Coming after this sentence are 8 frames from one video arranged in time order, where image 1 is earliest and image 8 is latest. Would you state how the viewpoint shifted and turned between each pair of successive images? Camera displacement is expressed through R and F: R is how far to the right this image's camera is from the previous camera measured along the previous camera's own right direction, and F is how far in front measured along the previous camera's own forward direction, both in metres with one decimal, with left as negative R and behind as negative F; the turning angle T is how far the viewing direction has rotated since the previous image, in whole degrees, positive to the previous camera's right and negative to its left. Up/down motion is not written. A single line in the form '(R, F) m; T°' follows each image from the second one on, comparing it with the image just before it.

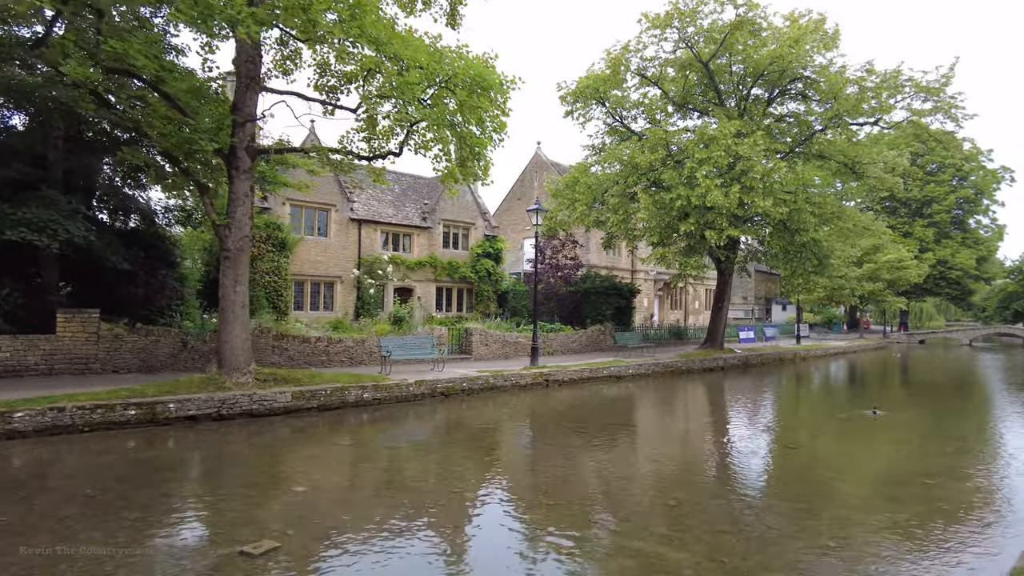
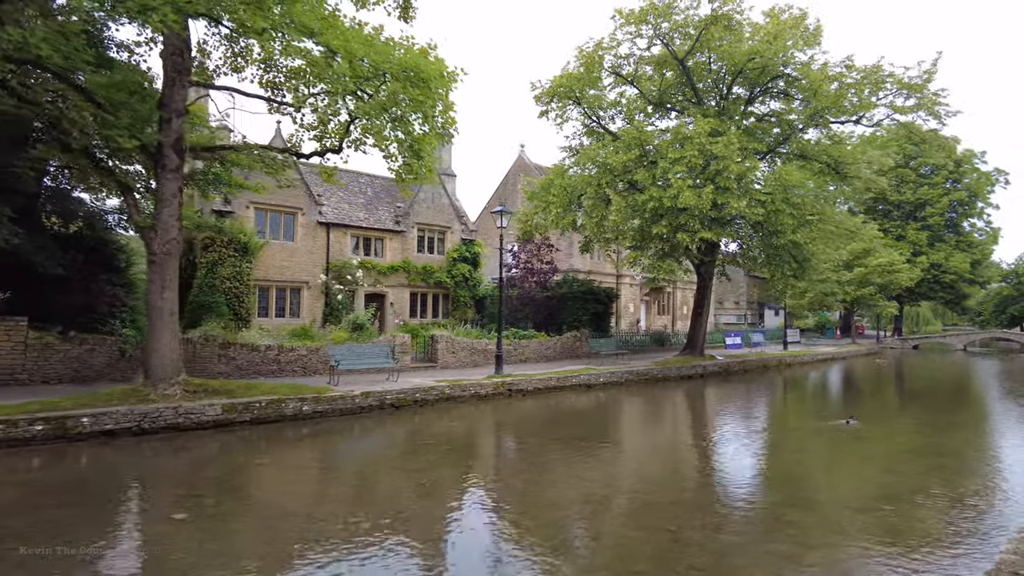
(+1.1, +0.8) m; 0°
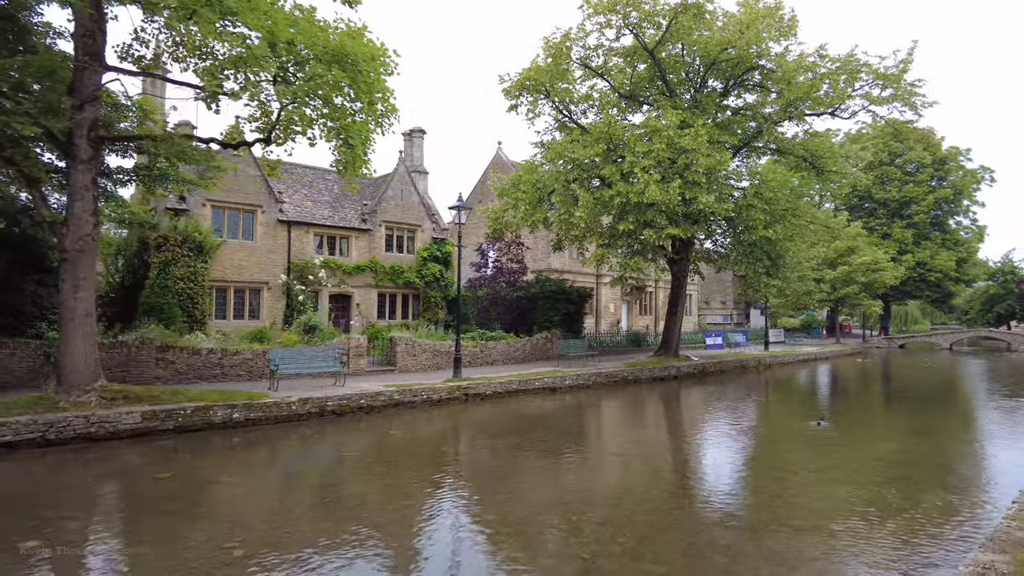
(+1.0, +0.9) m; +1°
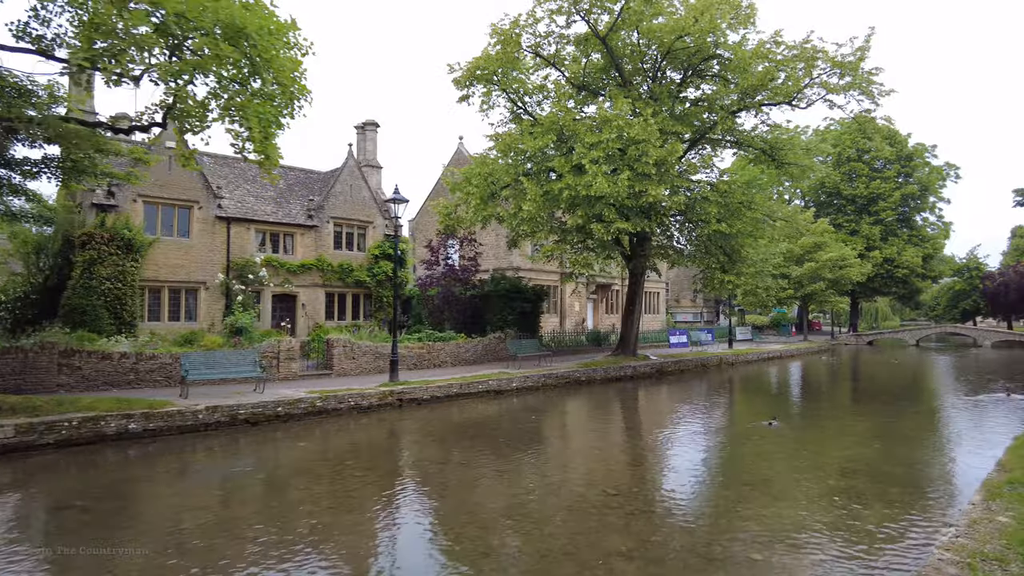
(+1.0, +1.0) m; +2°
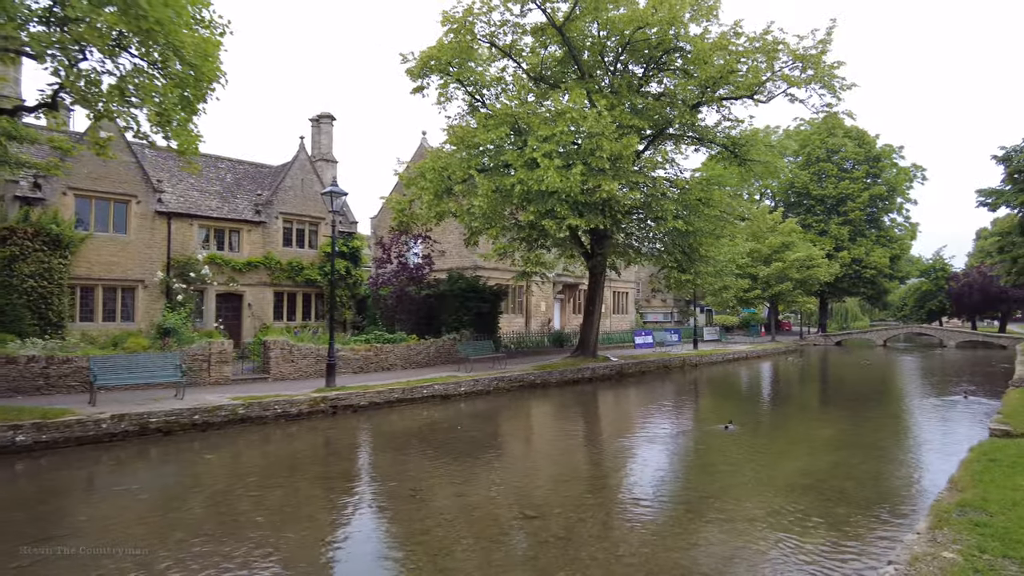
(+0.8, +0.9) m; +2°
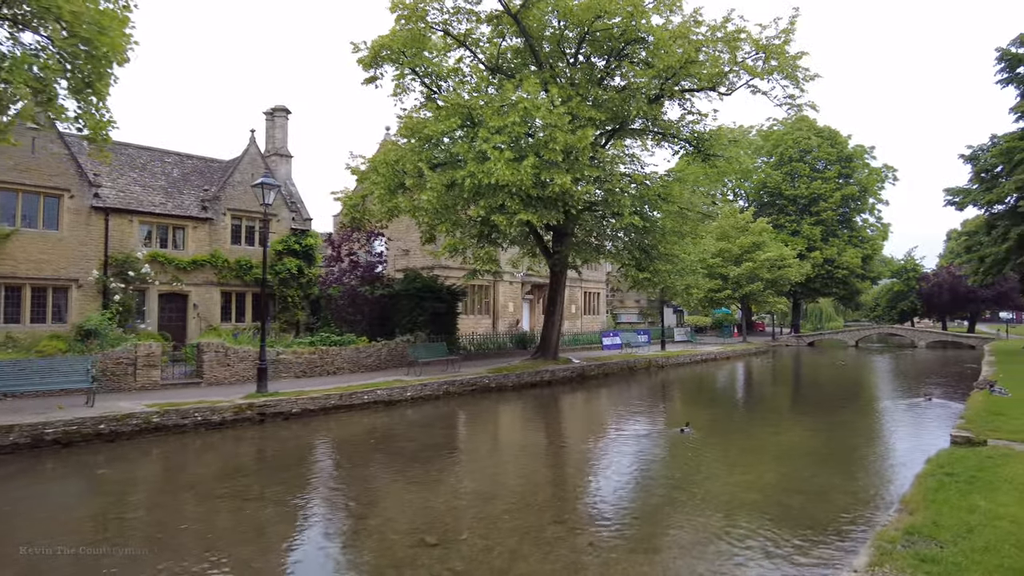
(+0.8, +0.9) m; +2°
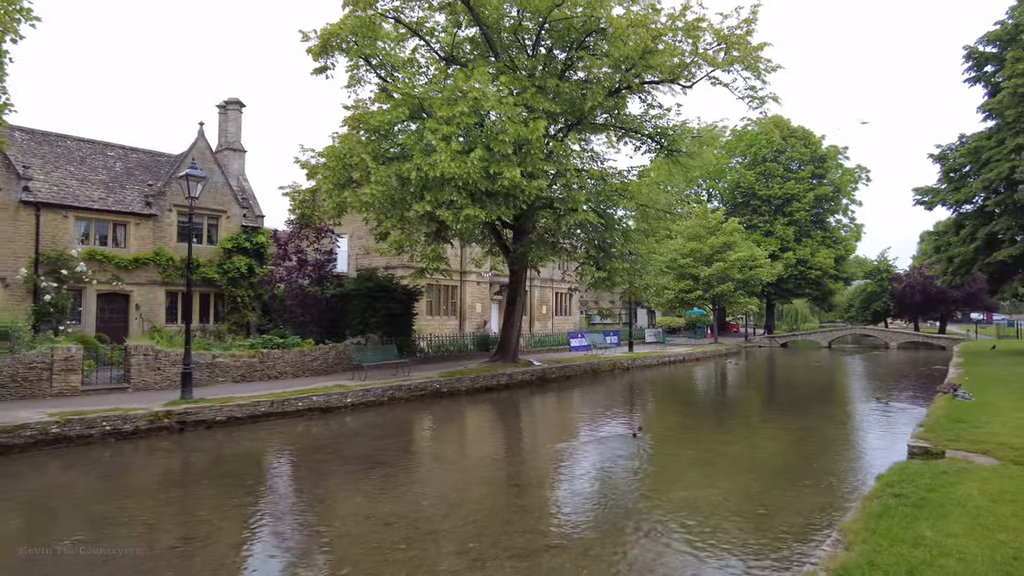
(+0.8, +0.9) m; +2°
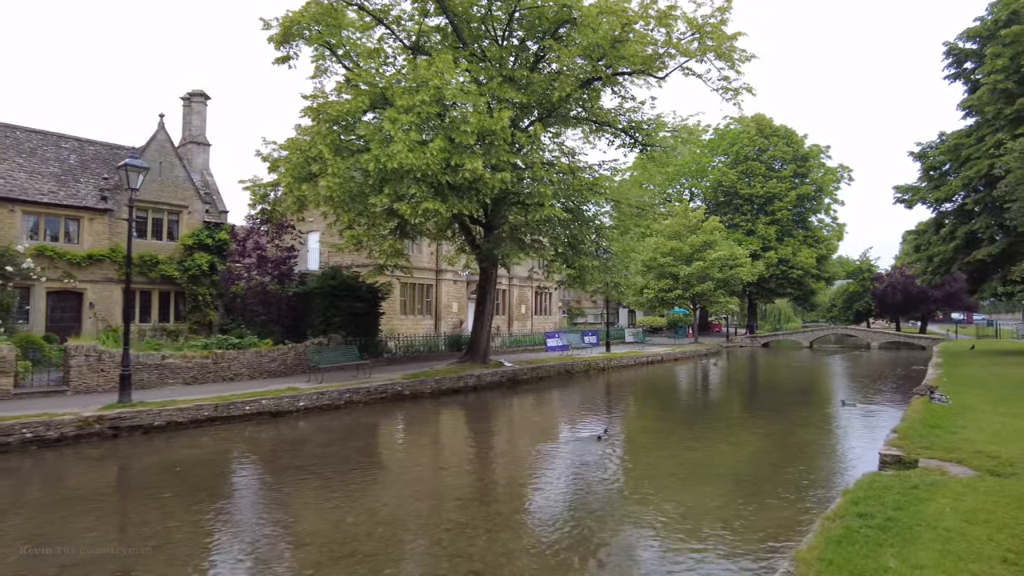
(+0.6, +0.7) m; +1°
